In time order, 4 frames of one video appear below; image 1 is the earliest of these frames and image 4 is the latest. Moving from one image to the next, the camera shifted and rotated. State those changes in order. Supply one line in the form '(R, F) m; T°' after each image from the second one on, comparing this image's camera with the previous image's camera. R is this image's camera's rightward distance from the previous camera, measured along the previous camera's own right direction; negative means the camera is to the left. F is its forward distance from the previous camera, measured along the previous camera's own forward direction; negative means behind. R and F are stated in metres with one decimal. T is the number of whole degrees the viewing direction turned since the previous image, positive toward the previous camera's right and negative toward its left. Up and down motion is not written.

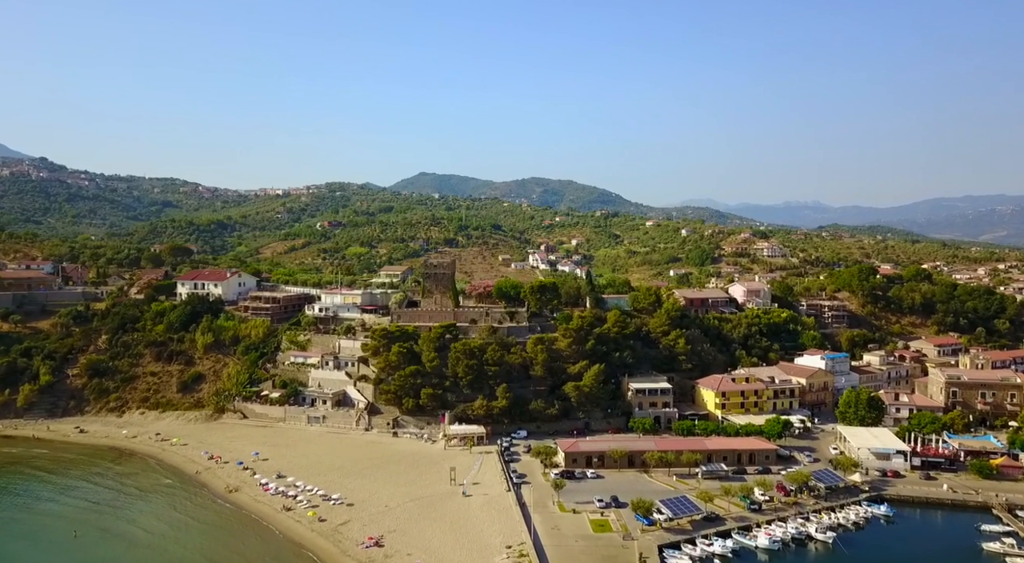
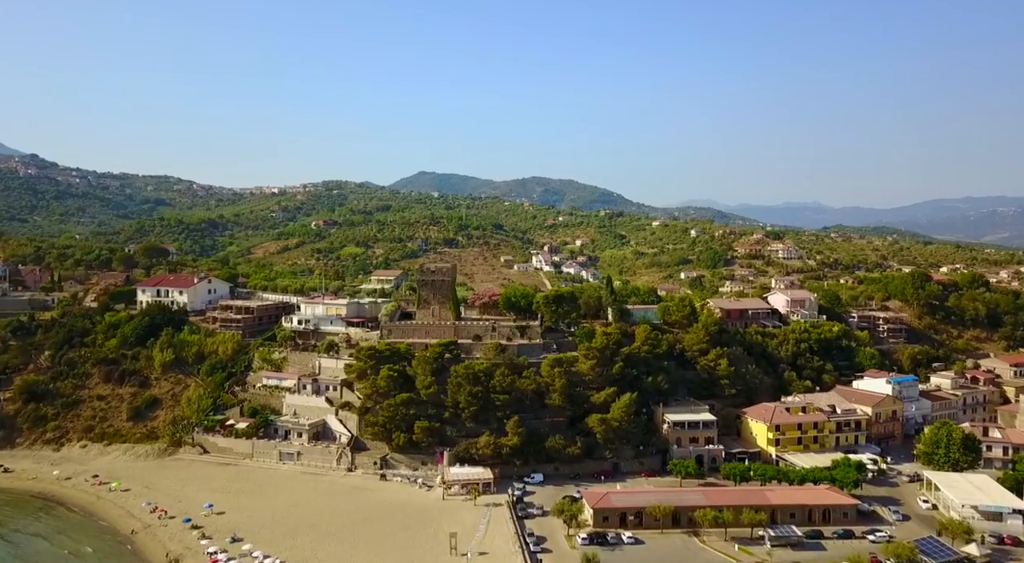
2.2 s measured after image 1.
(-0.9, +9.9) m; 0°
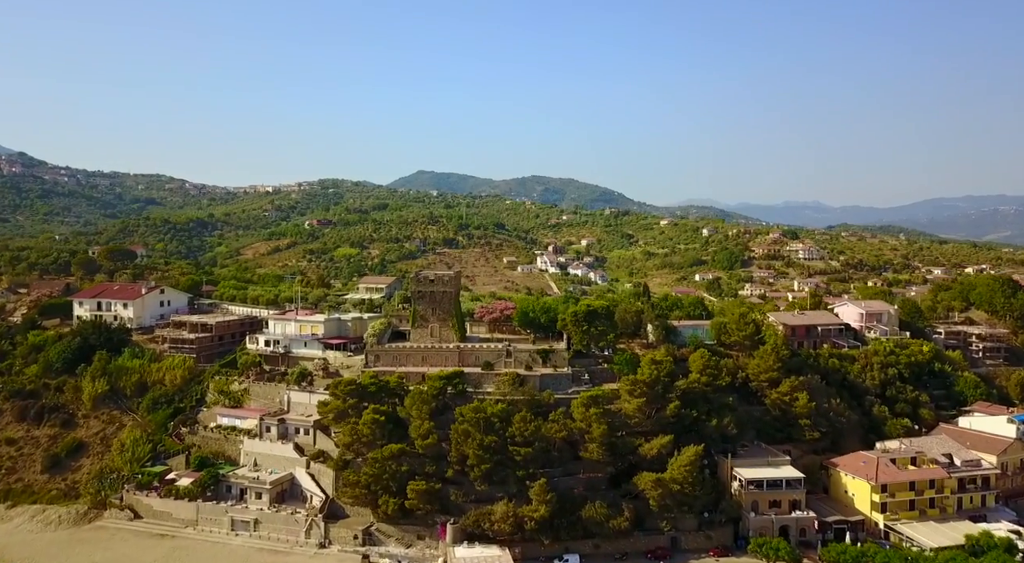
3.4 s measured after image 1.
(-1.3, +11.8) m; 0°
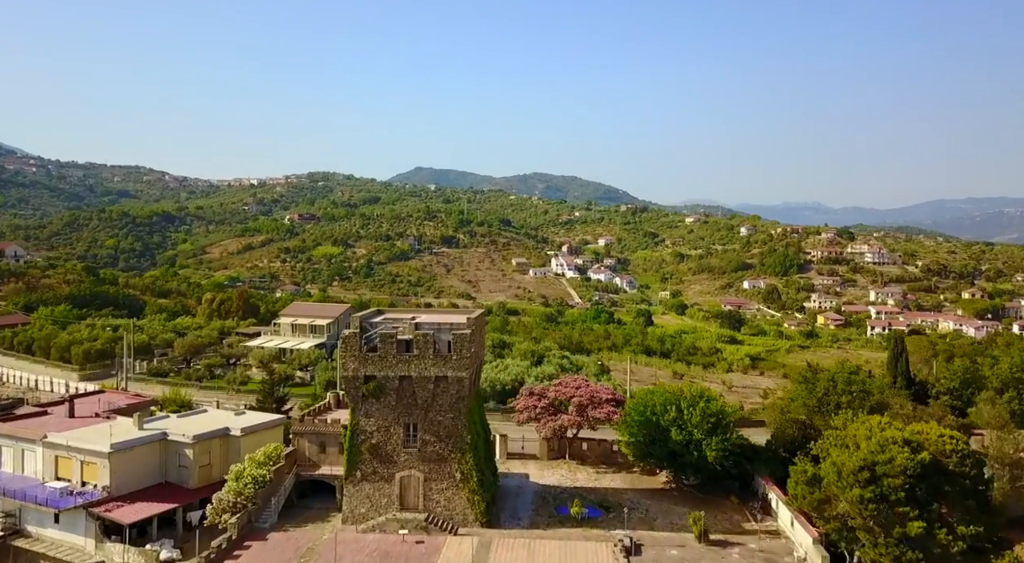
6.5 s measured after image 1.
(-2.9, +31.1) m; 0°
